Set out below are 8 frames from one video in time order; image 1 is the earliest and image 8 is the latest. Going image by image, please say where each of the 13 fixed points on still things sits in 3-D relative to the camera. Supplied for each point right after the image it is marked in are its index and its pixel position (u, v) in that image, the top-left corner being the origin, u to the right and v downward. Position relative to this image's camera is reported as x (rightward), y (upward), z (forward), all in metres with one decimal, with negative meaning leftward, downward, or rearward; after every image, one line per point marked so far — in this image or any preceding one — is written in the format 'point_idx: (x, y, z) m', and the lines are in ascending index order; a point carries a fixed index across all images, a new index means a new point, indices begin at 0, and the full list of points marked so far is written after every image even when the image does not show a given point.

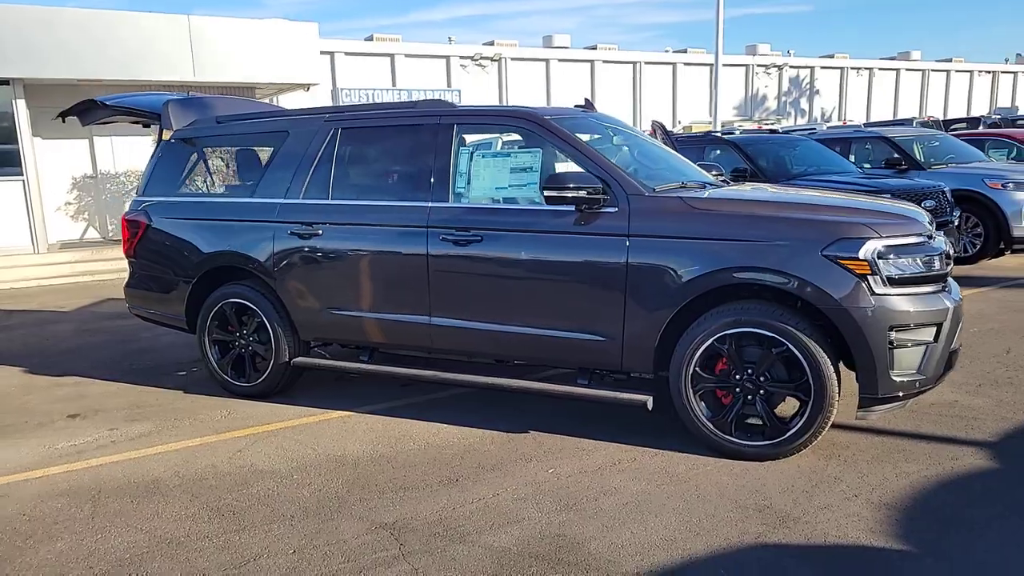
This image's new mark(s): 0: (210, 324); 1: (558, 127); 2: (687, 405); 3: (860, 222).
0: (-2.2, -0.3, +5.4) m
1: (+0.3, +0.9, +4.4) m
2: (+1.0, -0.6, +4.0) m
3: (+1.8, +0.3, +3.7) m
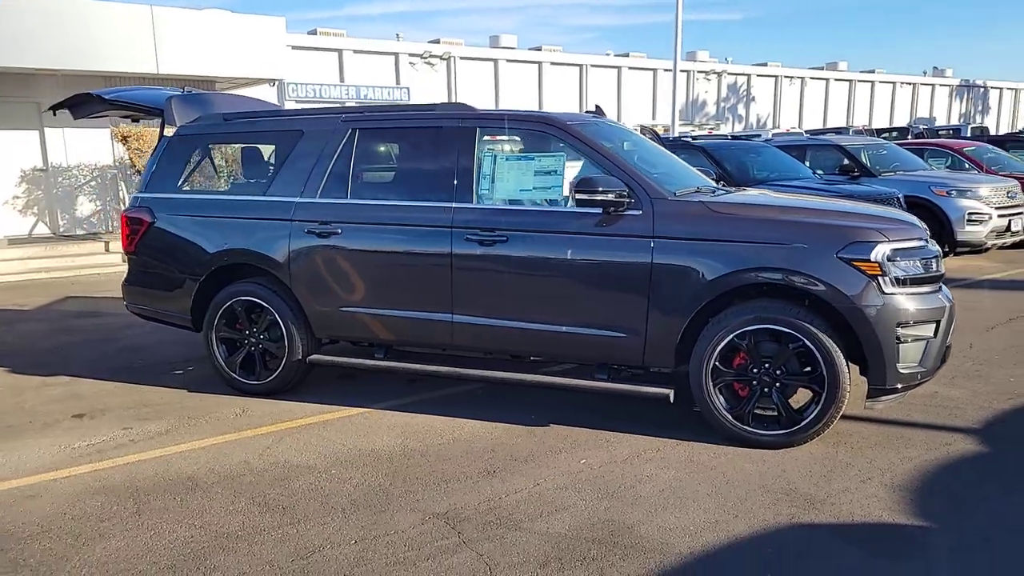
0: (-2.1, -0.2, +5.4) m
1: (+0.4, +1.0, +4.6) m
2: (+1.1, -0.6, +4.3) m
3: (+2.0, +0.3, +4.0) m
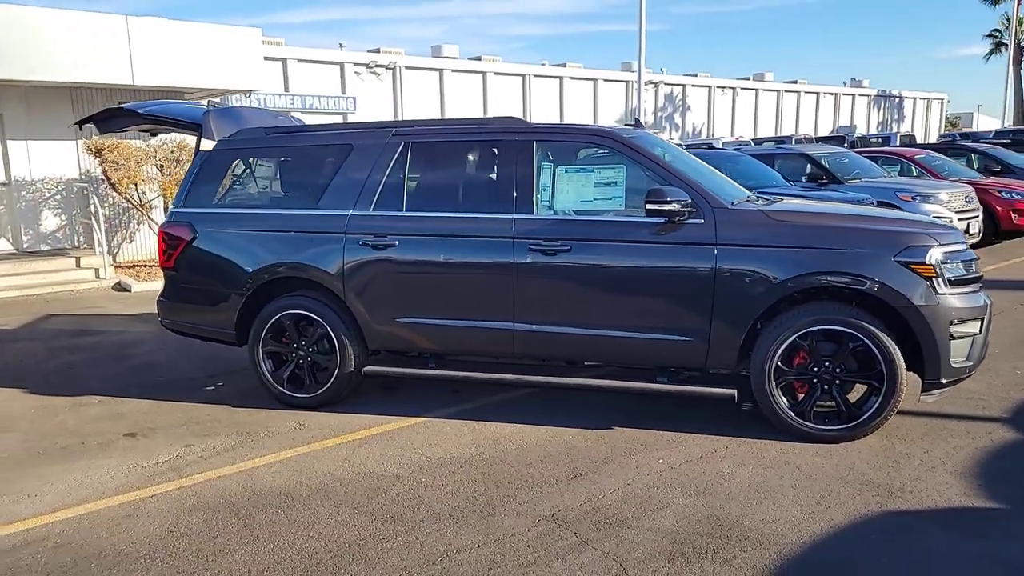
0: (-1.8, -0.3, +5.3) m
1: (+0.8, +0.9, +4.8) m
2: (+1.6, -0.6, +4.5) m
3: (+2.4, +0.3, +4.3) m
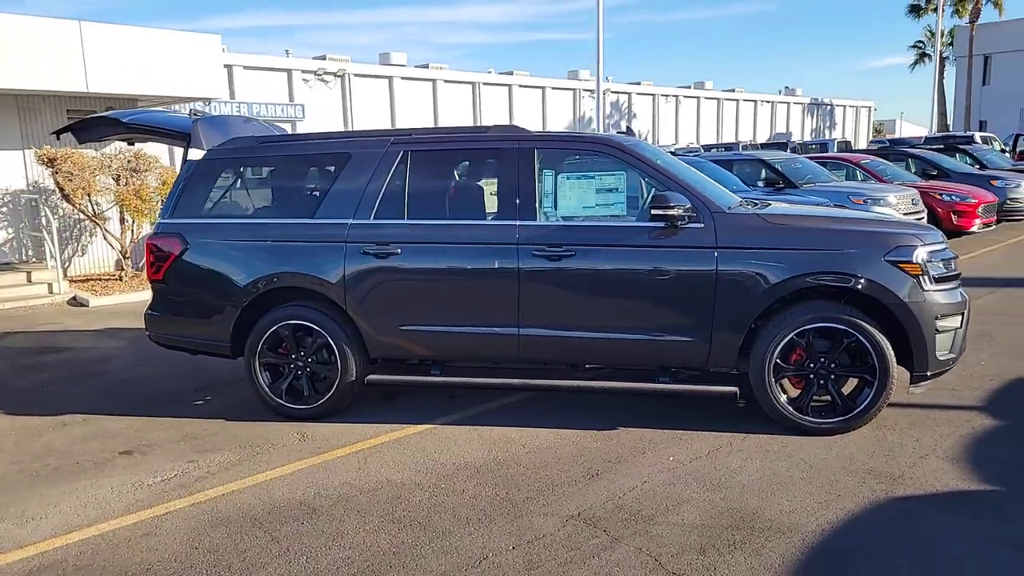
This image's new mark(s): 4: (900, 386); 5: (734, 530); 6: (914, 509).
0: (-1.8, -0.4, +5.3) m
1: (+0.8, +0.9, +4.9) m
2: (+1.6, -0.6, +4.7) m
3: (+2.4, +0.3, +4.5) m
4: (+2.9, -0.7, +5.5) m
5: (+1.0, -1.1, +3.5) m
6: (+2.0, -1.1, +3.7) m
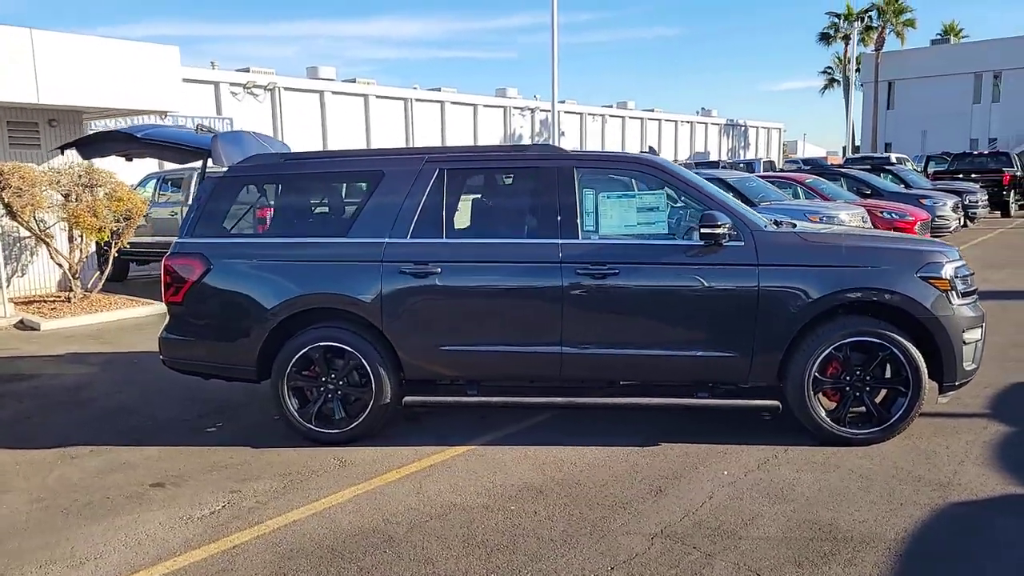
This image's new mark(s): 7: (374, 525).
0: (-1.5, -0.6, +5.1) m
1: (+1.1, +0.8, +5.0) m
2: (+1.9, -0.7, +4.8) m
3: (+2.7, +0.2, +4.8) m
4: (+3.1, -0.8, +5.8) m
5: (+1.5, -1.2, +3.5) m
6: (+2.4, -1.2, +3.8) m
7: (-0.7, -1.2, +3.8) m
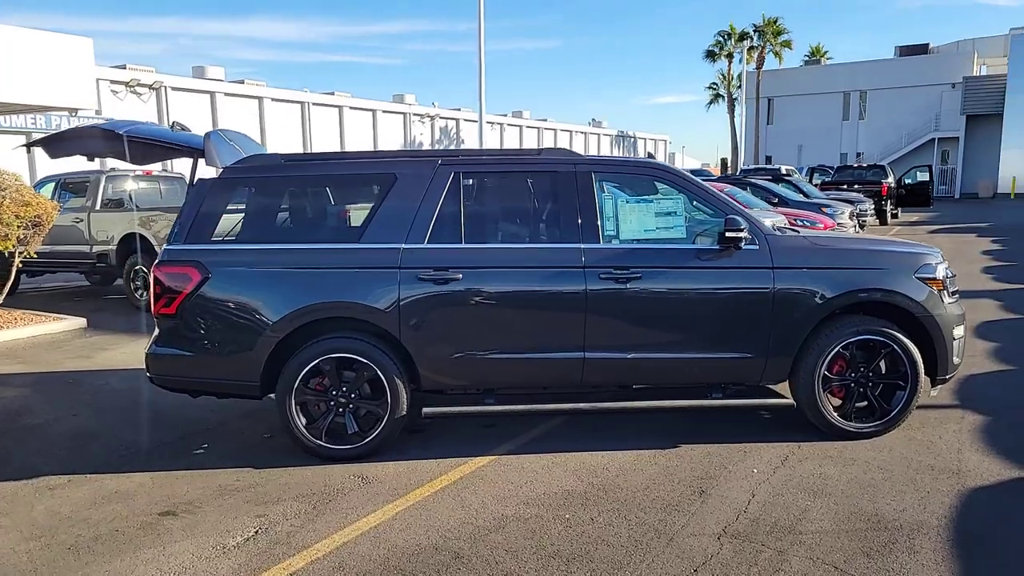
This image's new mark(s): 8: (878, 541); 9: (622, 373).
0: (-1.4, -0.6, +4.8) m
1: (+1.2, +0.8, +5.1) m
2: (+2.1, -0.8, +5.0) m
3: (+2.8, +0.2, +5.1) m
4: (+3.1, -0.8, +6.2) m
5: (+1.8, -1.2, +3.7) m
6: (+2.7, -1.1, +4.1) m
7: (-0.4, -1.2, +3.6) m
8: (+1.8, -1.2, +3.6) m
9: (+0.7, -0.6, +5.0) m
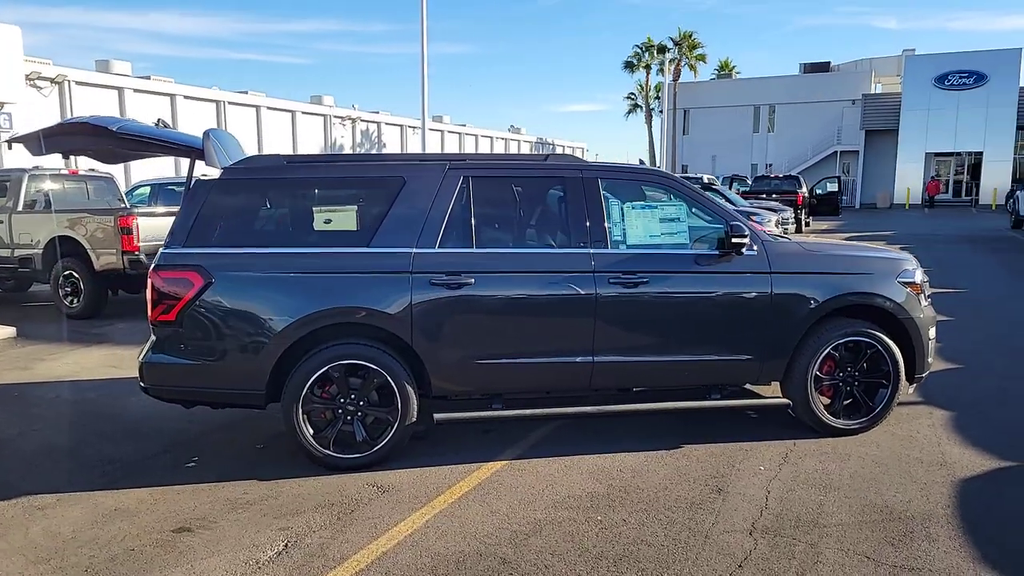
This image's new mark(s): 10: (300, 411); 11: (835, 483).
0: (-1.3, -0.6, +4.7) m
1: (+1.2, +0.7, +5.2) m
2: (+2.1, -0.8, +5.2) m
3: (+2.9, +0.2, +5.4) m
4: (+3.0, -0.9, +6.5) m
5: (+2.0, -1.2, +3.9) m
6: (+2.8, -1.2, +4.4) m
7: (-0.2, -1.3, +3.6) m
8: (+2.0, -1.2, +3.8) m
9: (+0.8, -0.6, +5.1) m
10: (-1.3, -0.8, +4.6) m
11: (+1.9, -1.2, +4.4) m
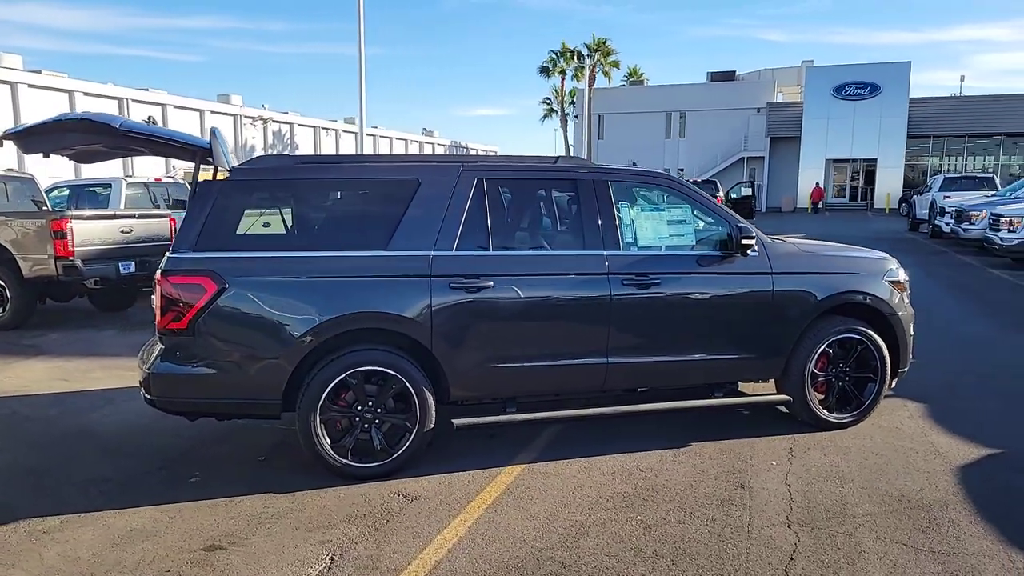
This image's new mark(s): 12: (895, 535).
0: (-1.1, -0.7, +4.5) m
1: (+1.3, +0.7, +5.4) m
2: (+2.2, -0.8, +5.5) m
3: (+2.9, +0.2, +5.7) m
4: (+2.9, -0.9, +6.8) m
5: (+2.2, -1.2, +4.1) m
6: (+2.9, -1.2, +4.7) m
7: (+0.1, -1.3, +3.6) m
8: (+2.2, -1.2, +4.0) m
9: (+0.9, -0.6, +5.2) m
10: (-1.2, -0.8, +4.5) m
11: (+2.1, -1.2, +4.6) m
12: (+1.9, -1.3, +3.8) m
